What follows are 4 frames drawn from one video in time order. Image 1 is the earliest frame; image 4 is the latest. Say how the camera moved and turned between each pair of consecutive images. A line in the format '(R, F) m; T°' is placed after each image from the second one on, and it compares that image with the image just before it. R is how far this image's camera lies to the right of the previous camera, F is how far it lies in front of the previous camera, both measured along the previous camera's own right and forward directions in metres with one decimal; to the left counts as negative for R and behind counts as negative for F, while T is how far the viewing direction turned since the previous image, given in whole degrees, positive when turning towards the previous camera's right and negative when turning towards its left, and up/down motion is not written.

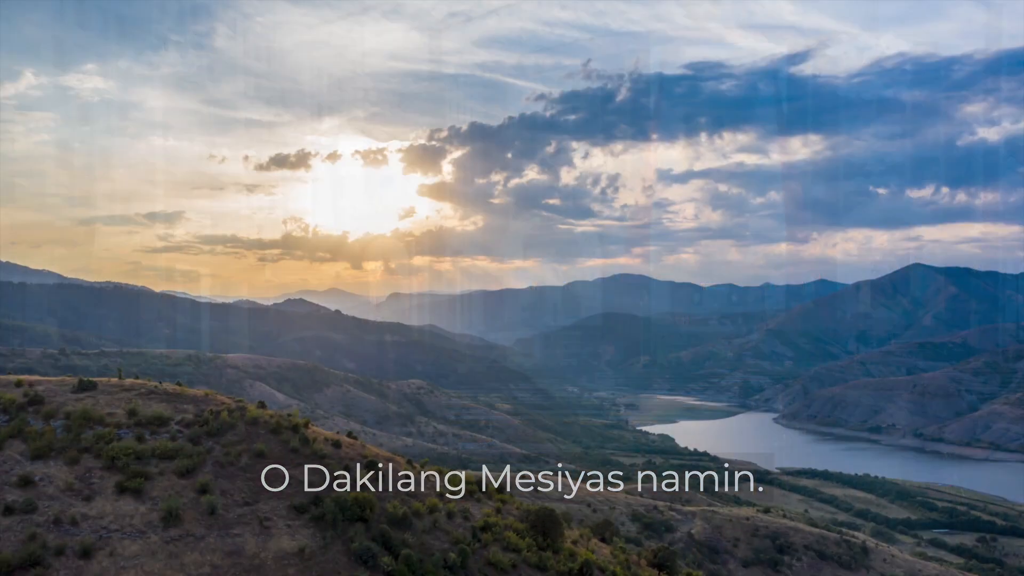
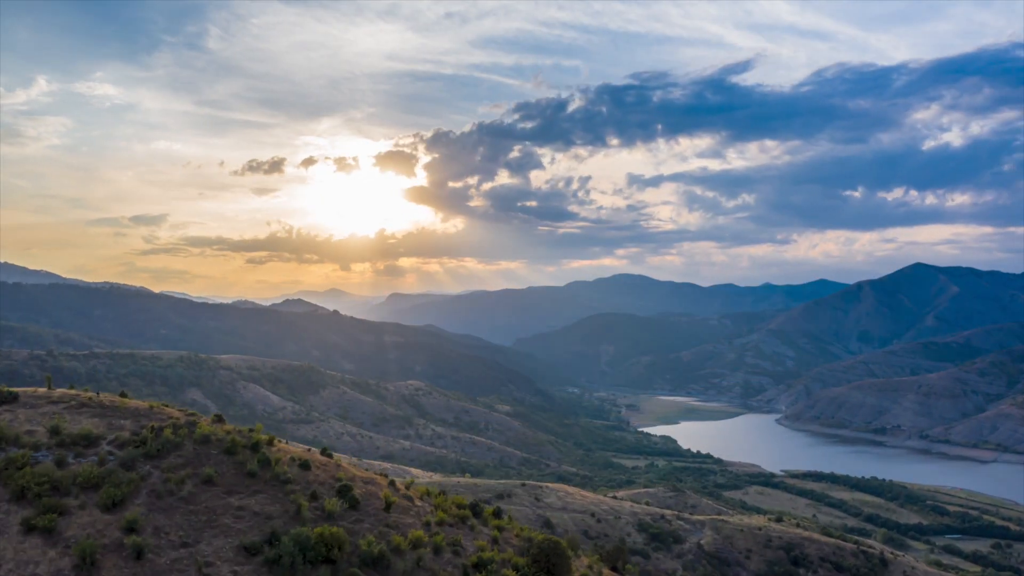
(0.0, +1.9) m; 0°
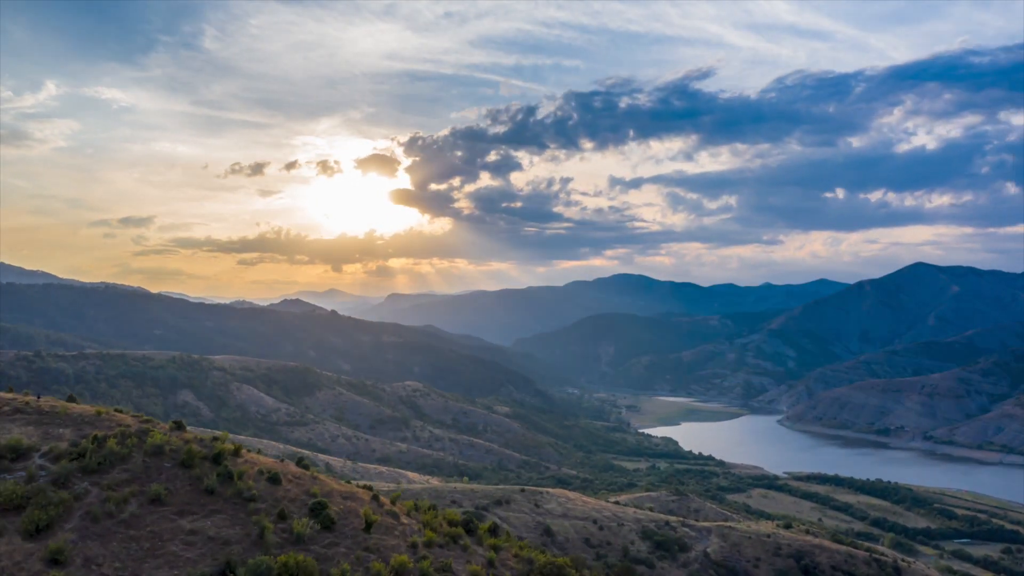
(0.0, +1.4) m; 0°
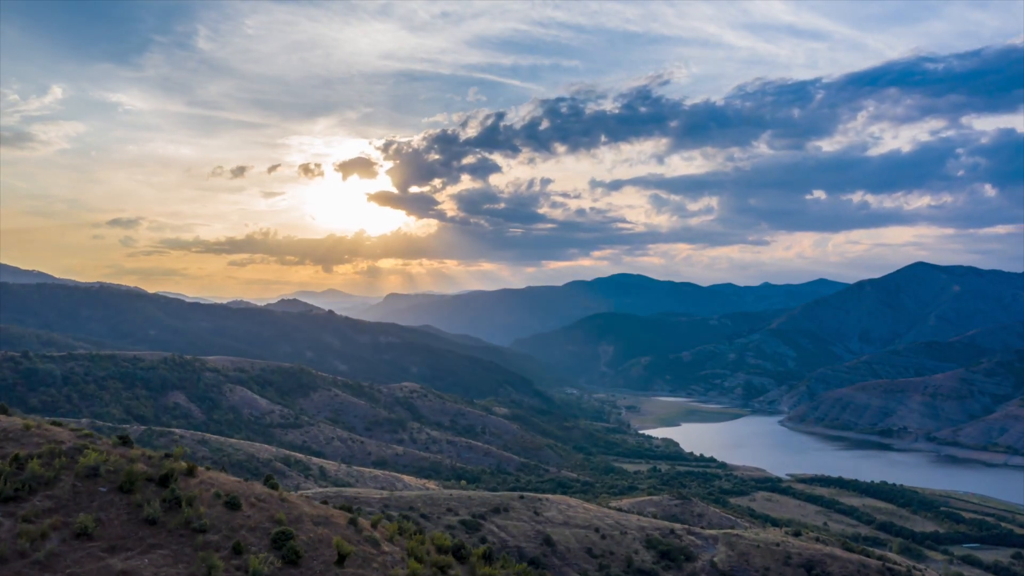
(0.0, +1.4) m; 0°
